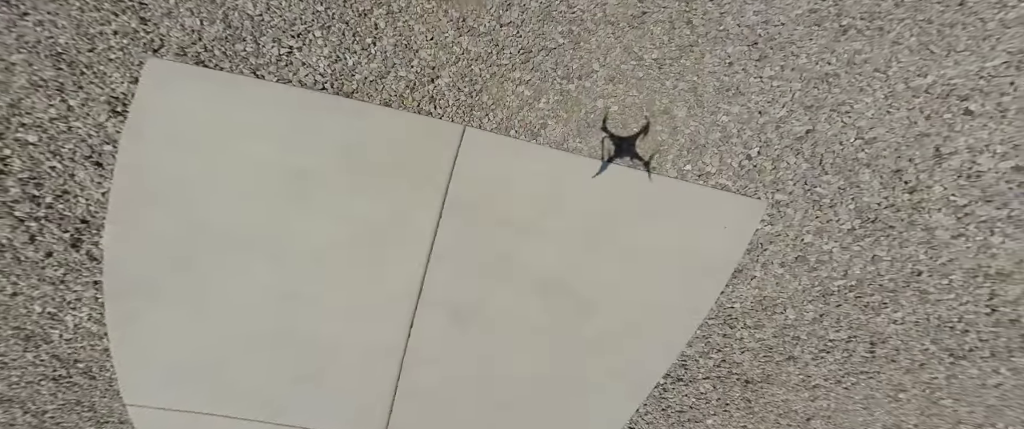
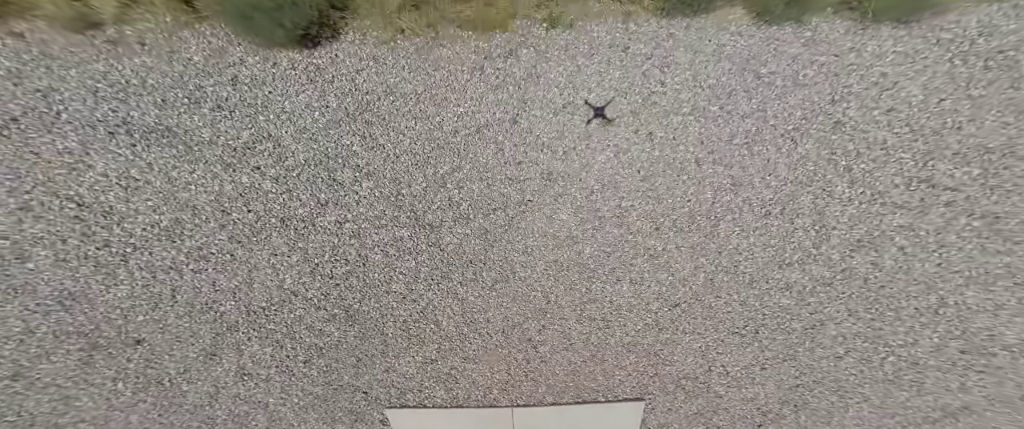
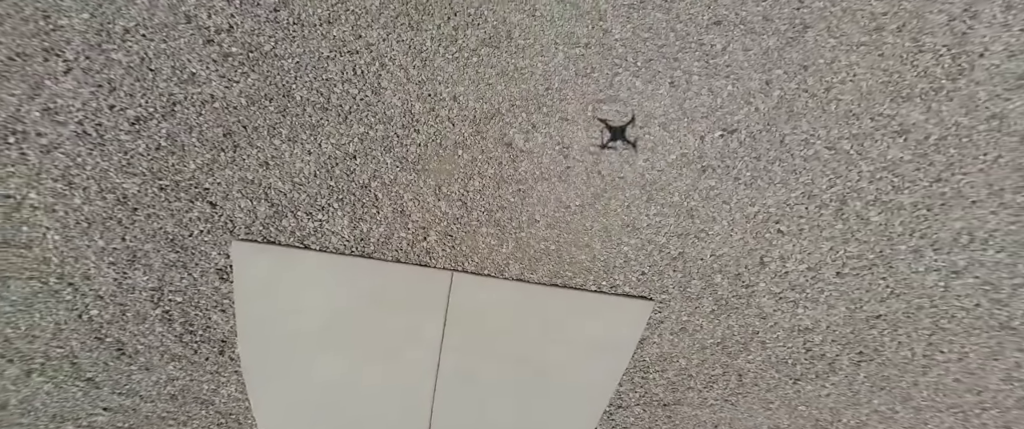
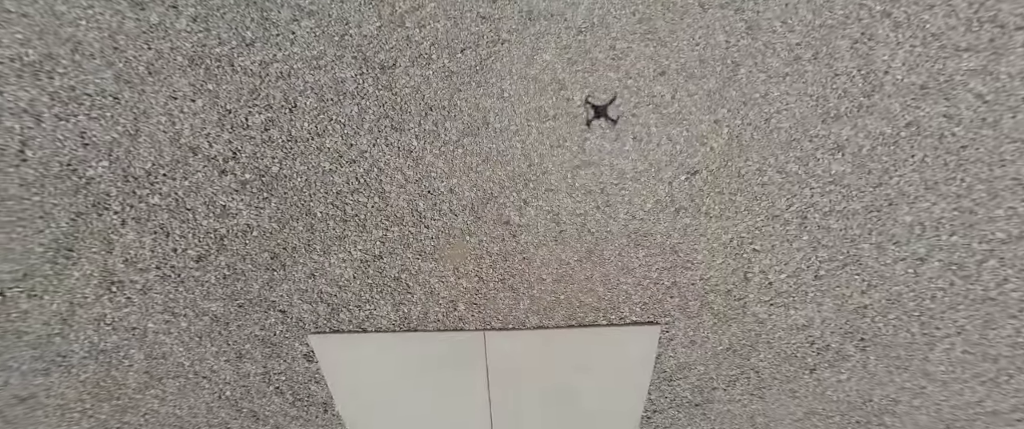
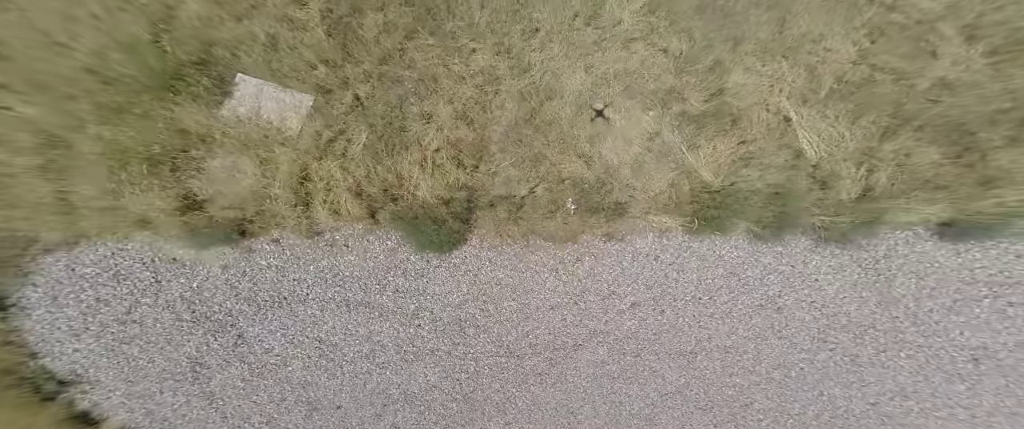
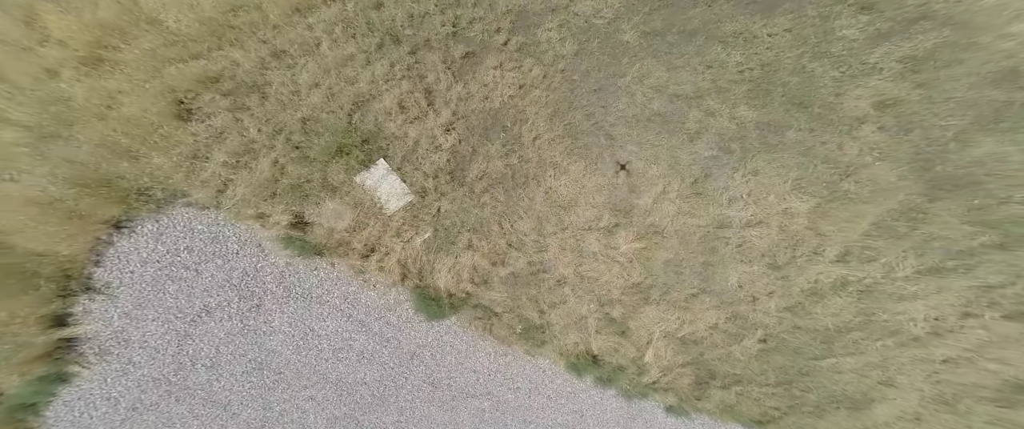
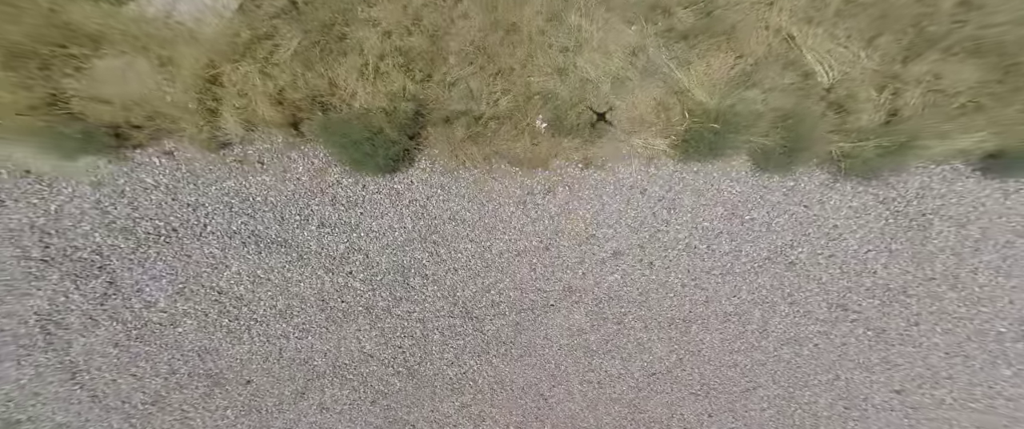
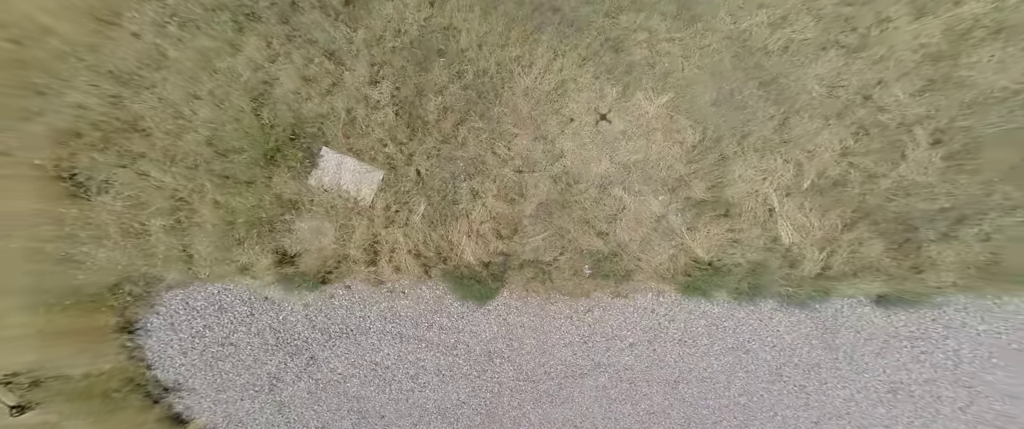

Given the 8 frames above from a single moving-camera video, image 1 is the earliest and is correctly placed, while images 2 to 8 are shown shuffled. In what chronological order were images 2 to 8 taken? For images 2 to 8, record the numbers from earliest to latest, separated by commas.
3, 4, 2, 7, 5, 8, 6
